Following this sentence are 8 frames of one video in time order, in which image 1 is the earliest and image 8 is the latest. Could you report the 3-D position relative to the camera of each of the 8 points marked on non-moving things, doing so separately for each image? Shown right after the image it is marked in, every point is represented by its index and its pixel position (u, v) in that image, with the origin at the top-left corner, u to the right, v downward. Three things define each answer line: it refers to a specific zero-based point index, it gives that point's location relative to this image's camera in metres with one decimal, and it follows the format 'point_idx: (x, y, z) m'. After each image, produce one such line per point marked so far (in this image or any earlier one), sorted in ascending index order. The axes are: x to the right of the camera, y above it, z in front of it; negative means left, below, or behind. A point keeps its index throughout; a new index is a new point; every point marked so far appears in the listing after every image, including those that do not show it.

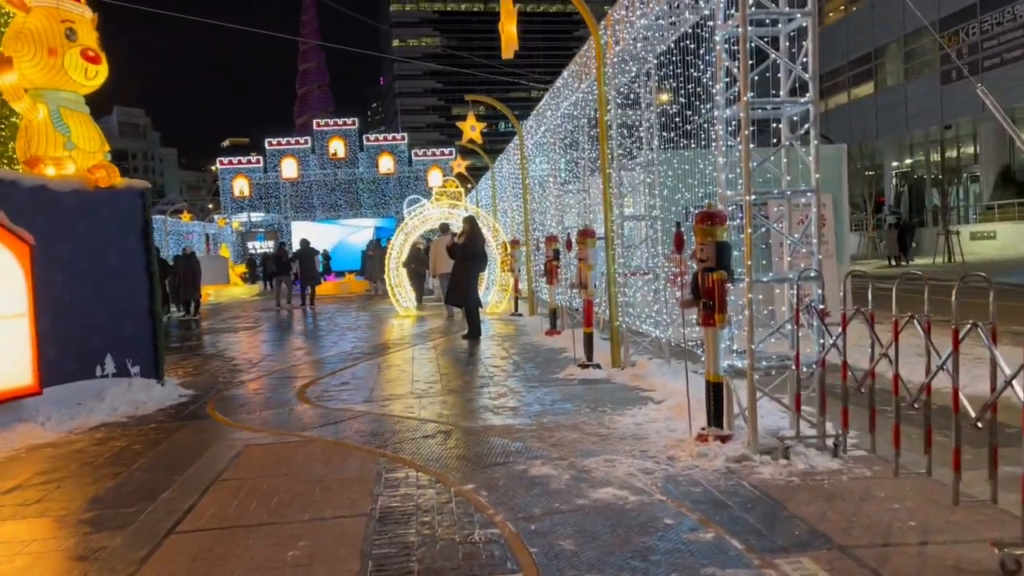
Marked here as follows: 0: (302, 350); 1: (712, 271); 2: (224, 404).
0: (-4.0, -1.2, +16.6) m
1: (+1.5, +0.1, +6.5) m
2: (-3.4, -1.4, +9.9) m
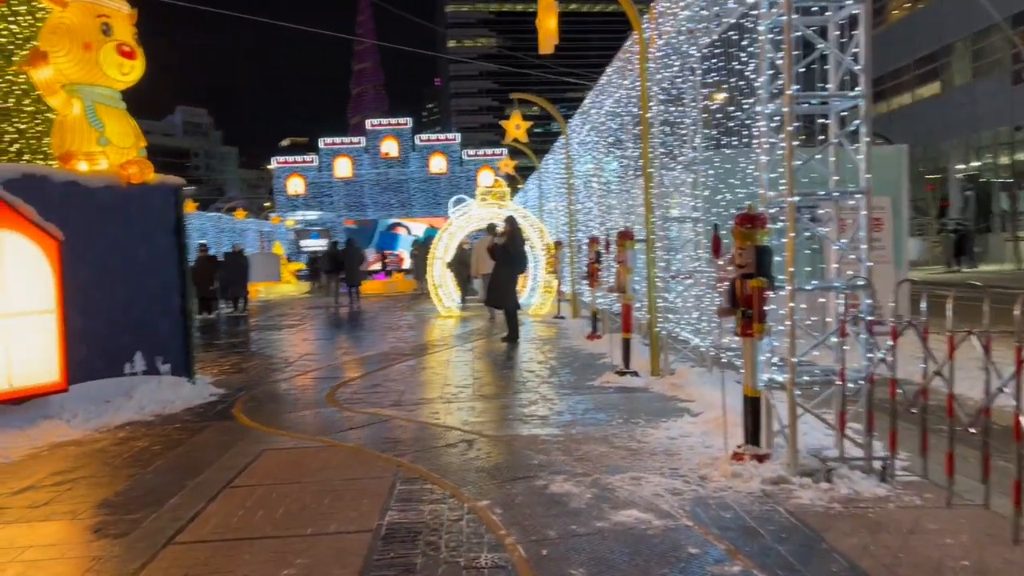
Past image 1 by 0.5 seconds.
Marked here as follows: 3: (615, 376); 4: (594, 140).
0: (-3.3, -1.2, +16.4) m
1: (+1.7, +0.1, +6.1) m
2: (-3.0, -1.3, +9.8) m
3: (+1.3, -1.1, +10.4) m
4: (+1.5, +2.7, +15.1) m
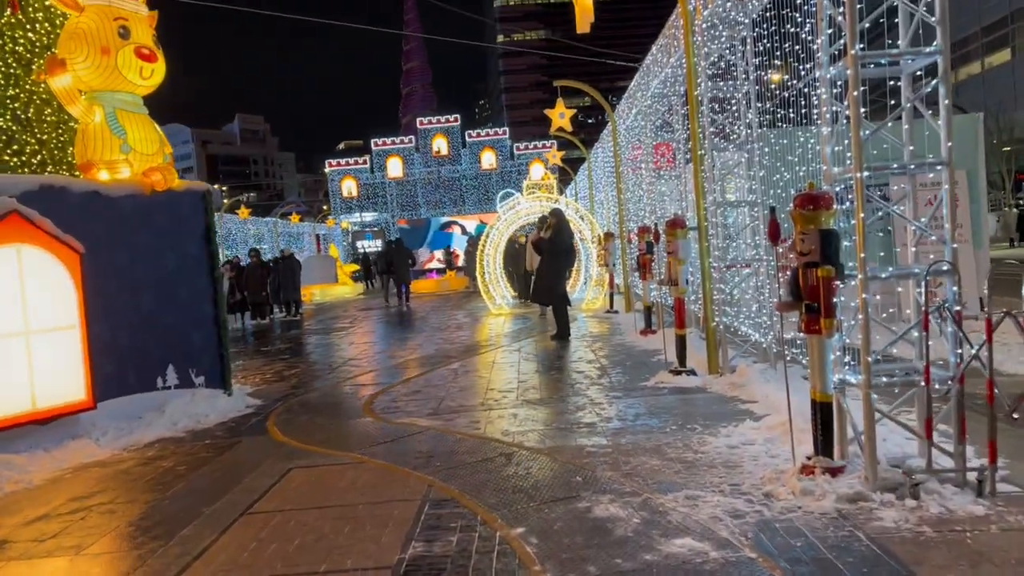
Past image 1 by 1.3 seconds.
0: (-2.3, -1.2, +16.0) m
1: (+1.9, +0.1, +5.3) m
2: (-2.5, -1.4, +9.4) m
3: (+1.8, -1.0, +9.7) m
4: (+2.2, +2.8, +14.3) m
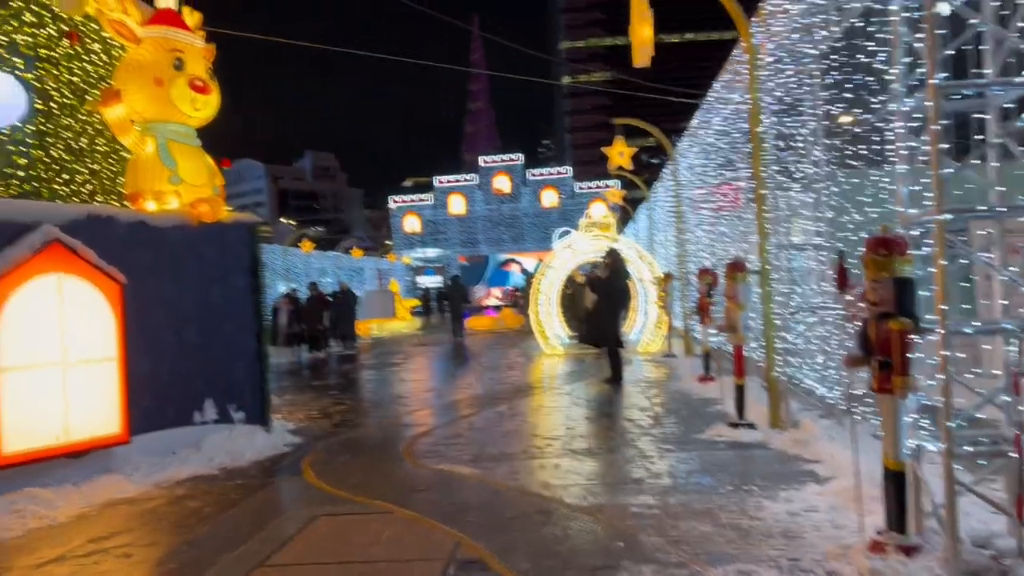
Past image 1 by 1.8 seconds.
0: (-1.3, -1.9, +15.7) m
1: (+2.1, -0.2, +4.8) m
2: (-2.0, -1.8, +9.1) m
3: (+2.3, -1.5, +9.1) m
4: (+3.1, +2.1, +13.9) m
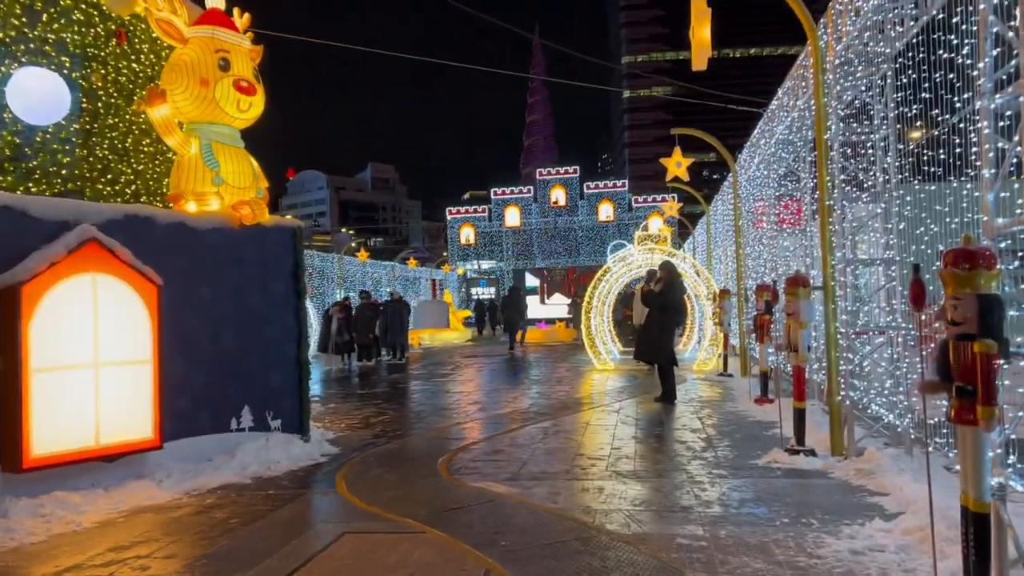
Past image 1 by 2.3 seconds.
0: (-0.5, -2.1, +15.3) m
1: (+2.3, -0.3, +4.3) m
2: (-1.6, -1.9, +8.8) m
3: (+2.7, -1.7, +8.5) m
4: (+4.0, +1.8, +13.3) m
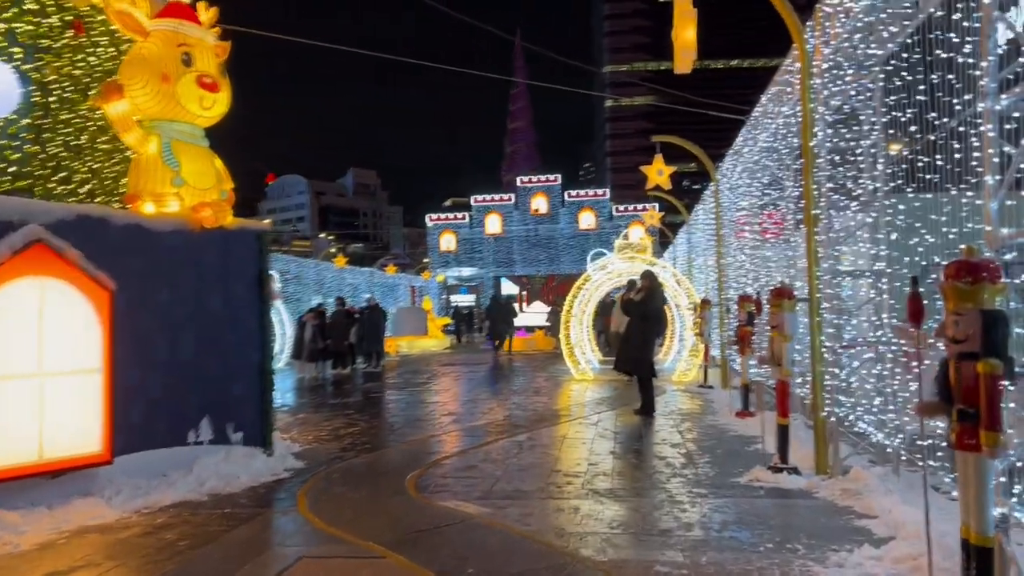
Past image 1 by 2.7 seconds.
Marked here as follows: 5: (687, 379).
0: (-0.9, -2.2, +14.9) m
1: (+2.2, -0.3, +3.9) m
2: (-1.9, -1.9, +8.4) m
3: (+2.5, -1.8, +8.2) m
4: (+3.6, +1.6, +13.0) m
5: (+3.8, -2.0, +18.2) m
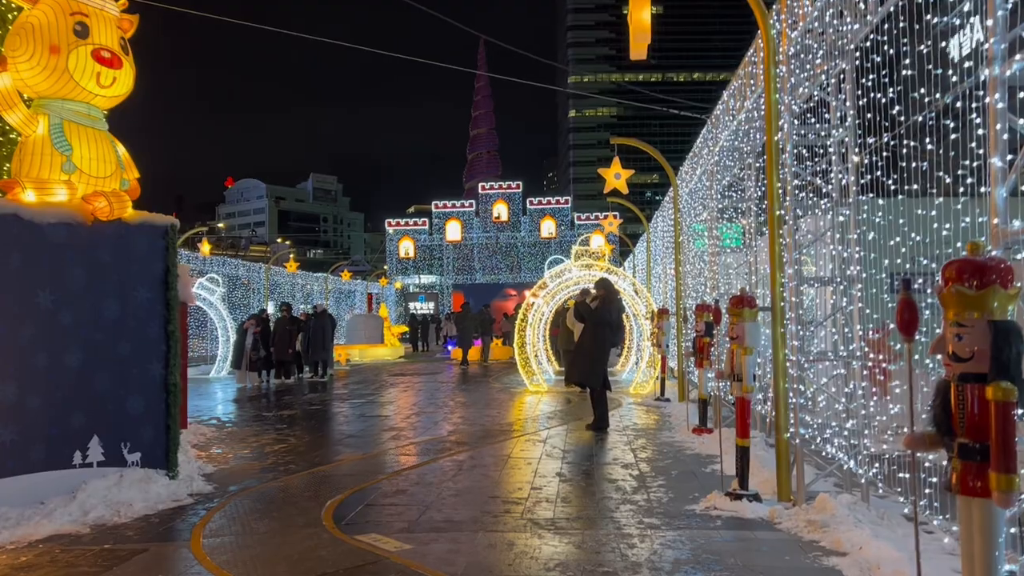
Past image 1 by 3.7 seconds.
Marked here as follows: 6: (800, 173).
0: (-1.8, -2.3, +14.0) m
1: (+1.8, -0.3, +3.2) m
2: (-2.5, -2.0, +7.4) m
3: (+1.9, -1.9, +7.4) m
4: (+2.8, +1.5, +12.3) m
5: (+2.7, -2.1, +17.5) m
6: (+2.6, +1.1, +7.7) m
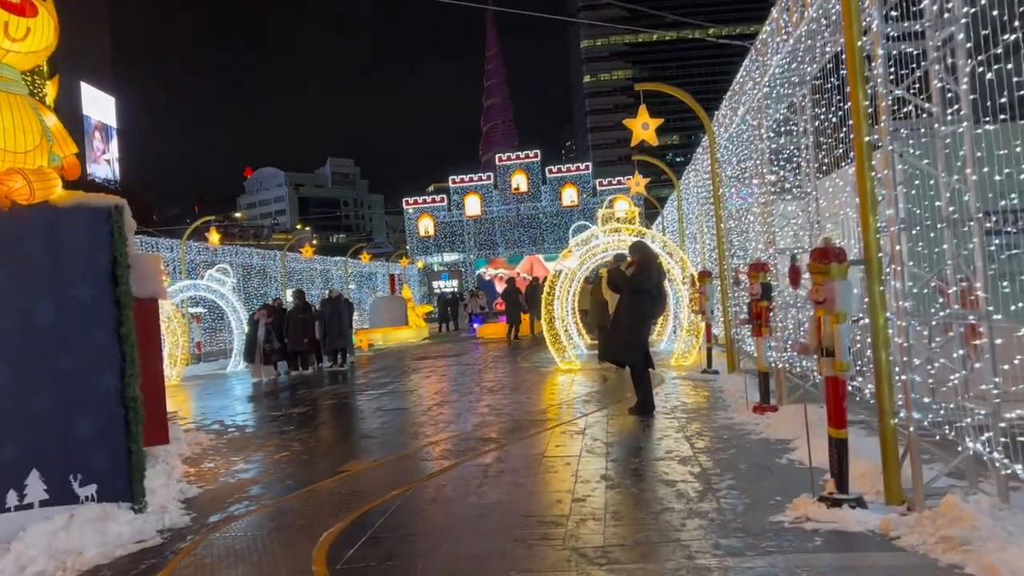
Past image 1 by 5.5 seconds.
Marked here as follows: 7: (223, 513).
0: (-1.3, -2.0, +12.6) m
1: (+1.8, -0.2, +1.6) m
2: (-2.2, -1.9, +6.0) m
3: (+2.1, -1.5, +5.8) m
4: (+3.0, +2.1, +10.6) m
5: (+3.3, -1.4, +15.9) m
6: (+2.7, +1.4, +6.0) m
7: (-2.5, -1.9, +7.3) m
